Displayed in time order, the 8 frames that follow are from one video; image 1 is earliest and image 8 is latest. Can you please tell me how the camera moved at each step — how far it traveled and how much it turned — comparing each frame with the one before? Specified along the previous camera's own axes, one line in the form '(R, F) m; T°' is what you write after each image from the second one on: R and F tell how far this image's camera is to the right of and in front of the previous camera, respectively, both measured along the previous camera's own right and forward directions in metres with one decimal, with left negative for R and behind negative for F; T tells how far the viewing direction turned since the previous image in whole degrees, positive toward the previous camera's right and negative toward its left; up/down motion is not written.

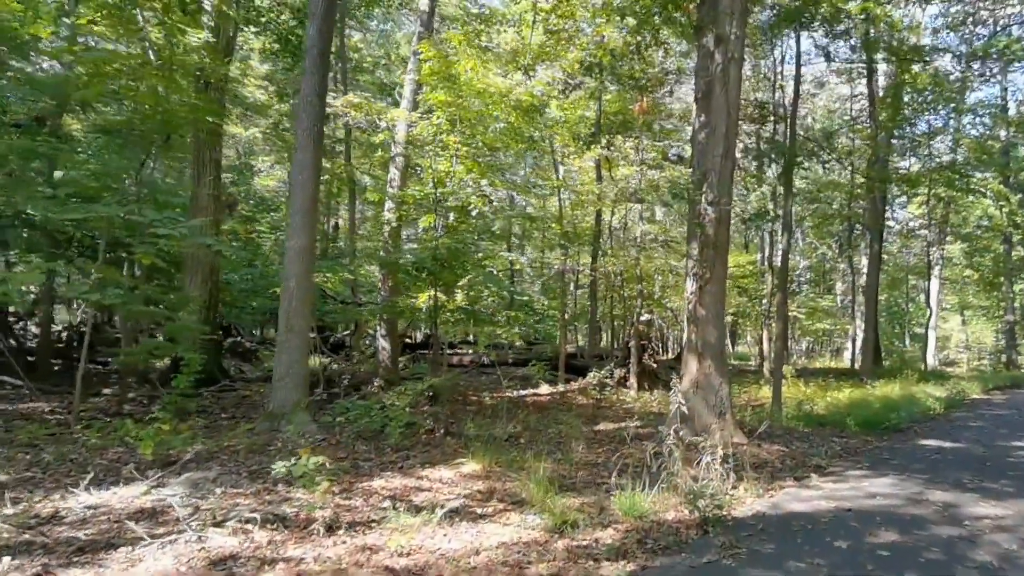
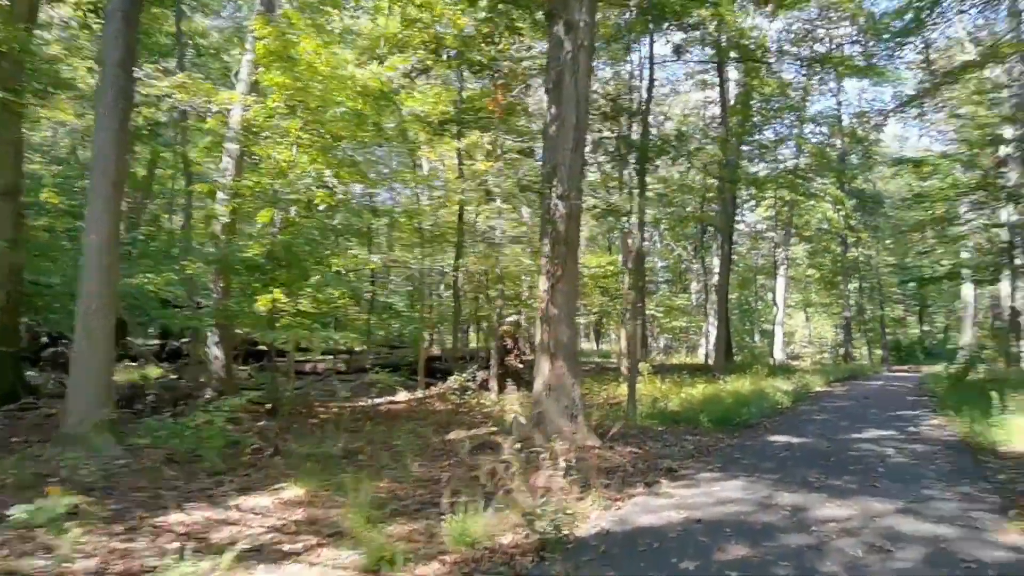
(+0.4, +0.6) m; +10°
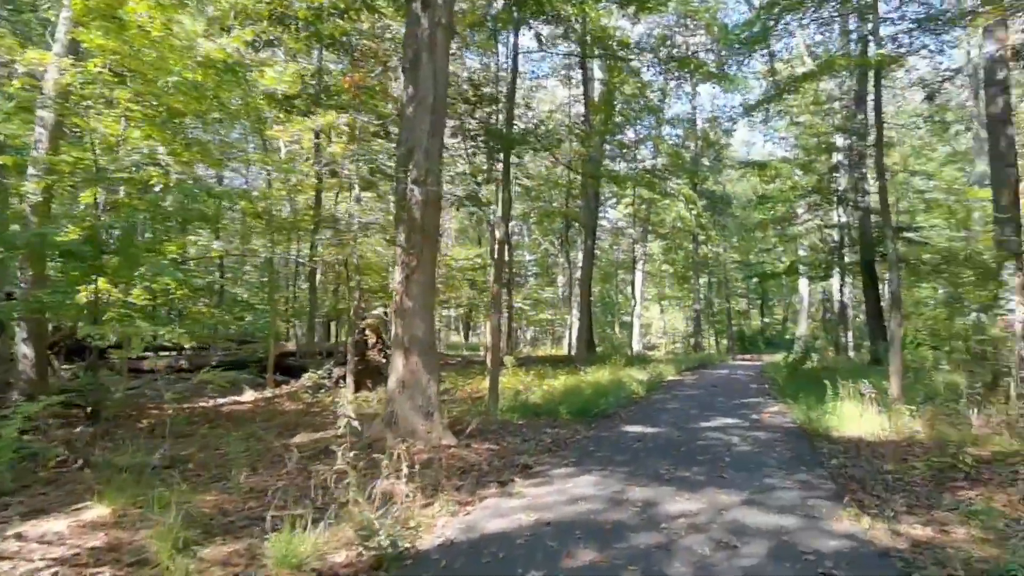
(+0.2, +0.3) m; +10°
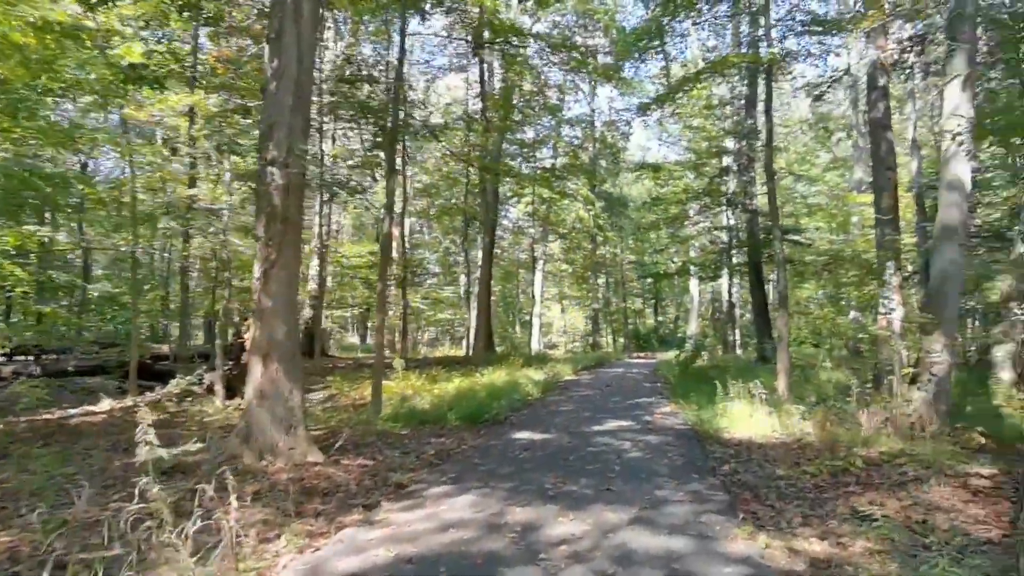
(+0.2, +0.6) m; +8°
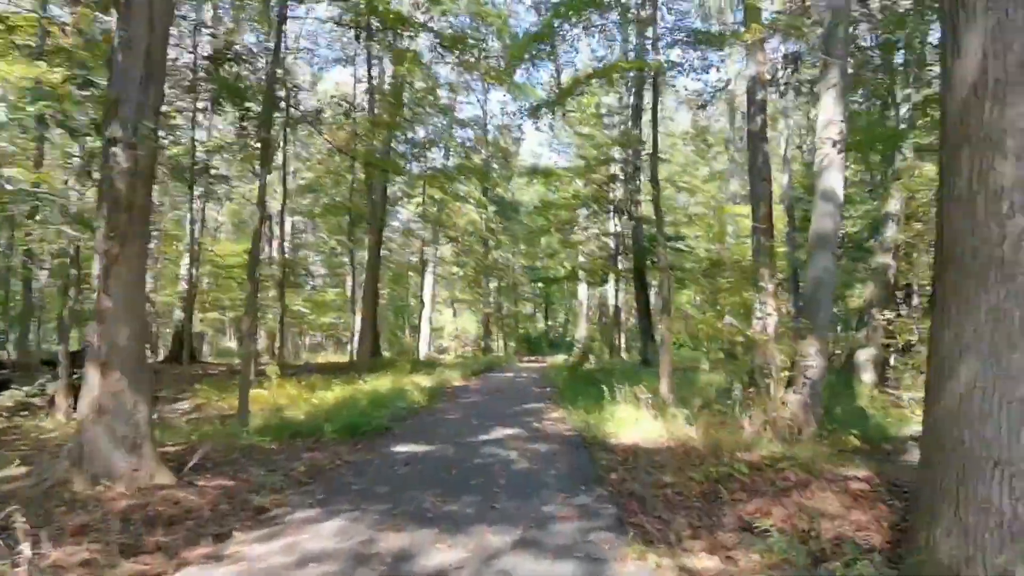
(+0.1, +0.4) m; +9°
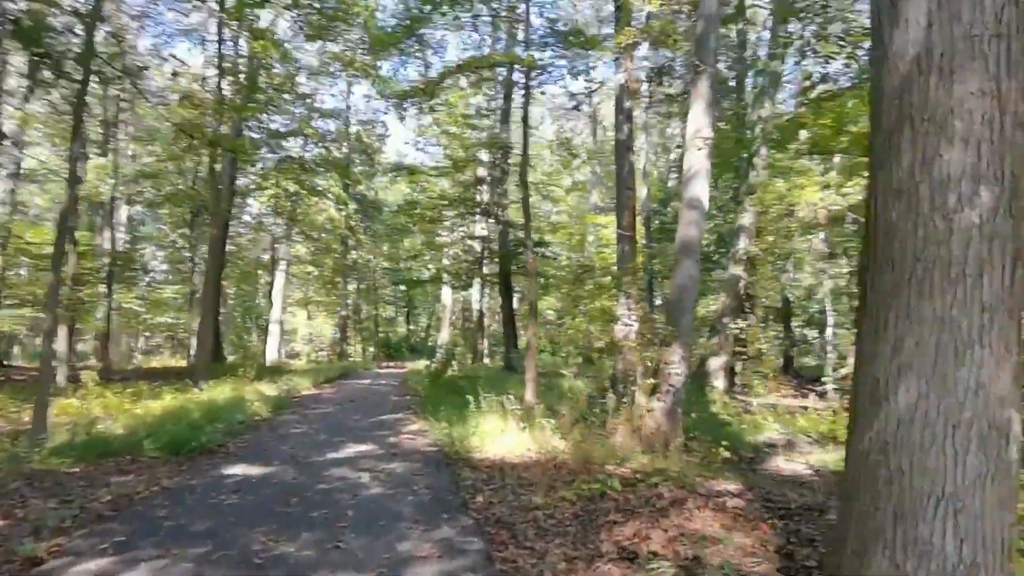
(0.0, +0.6) m; +11°
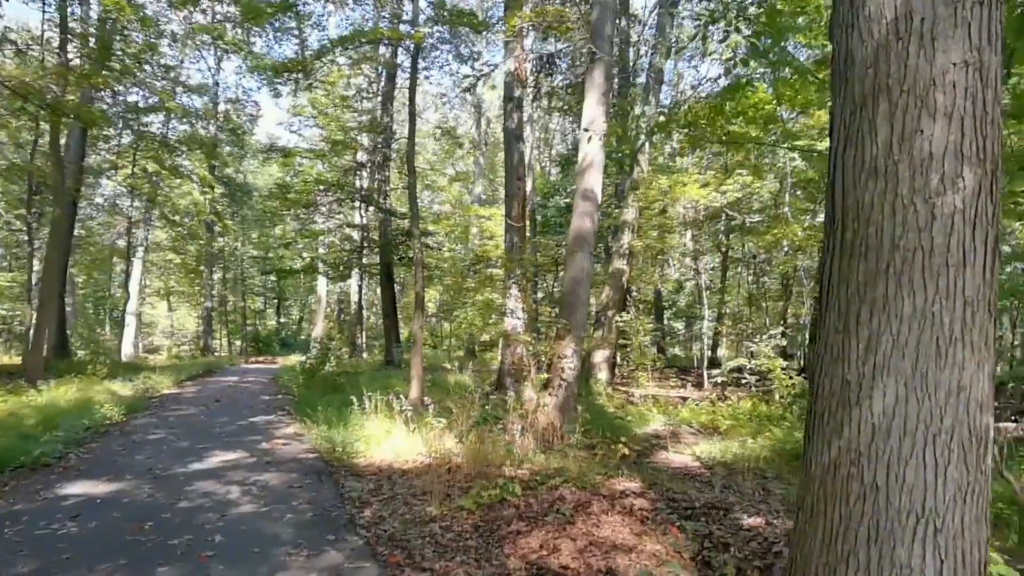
(-0.1, +0.4) m; +10°
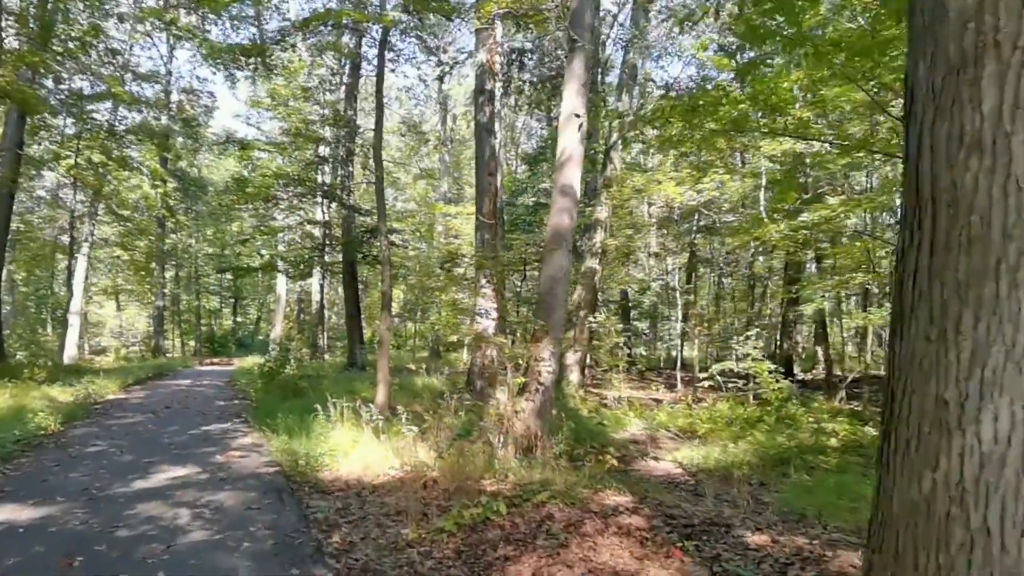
(-0.1, +0.5) m; +3°
